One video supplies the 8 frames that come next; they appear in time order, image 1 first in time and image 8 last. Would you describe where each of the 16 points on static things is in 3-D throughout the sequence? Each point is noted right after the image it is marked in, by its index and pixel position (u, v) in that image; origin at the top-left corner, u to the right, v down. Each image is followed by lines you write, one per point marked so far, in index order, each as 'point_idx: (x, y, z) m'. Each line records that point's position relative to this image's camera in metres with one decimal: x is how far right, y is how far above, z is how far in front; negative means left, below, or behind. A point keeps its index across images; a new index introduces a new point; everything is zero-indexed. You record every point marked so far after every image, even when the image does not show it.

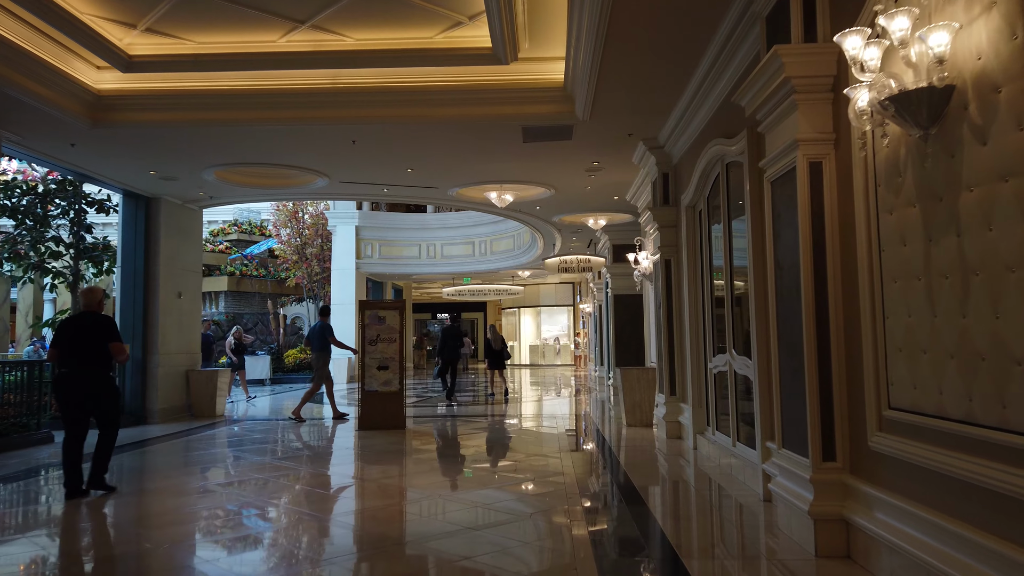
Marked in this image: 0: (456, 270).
0: (-1.4, +0.5, +19.0) m
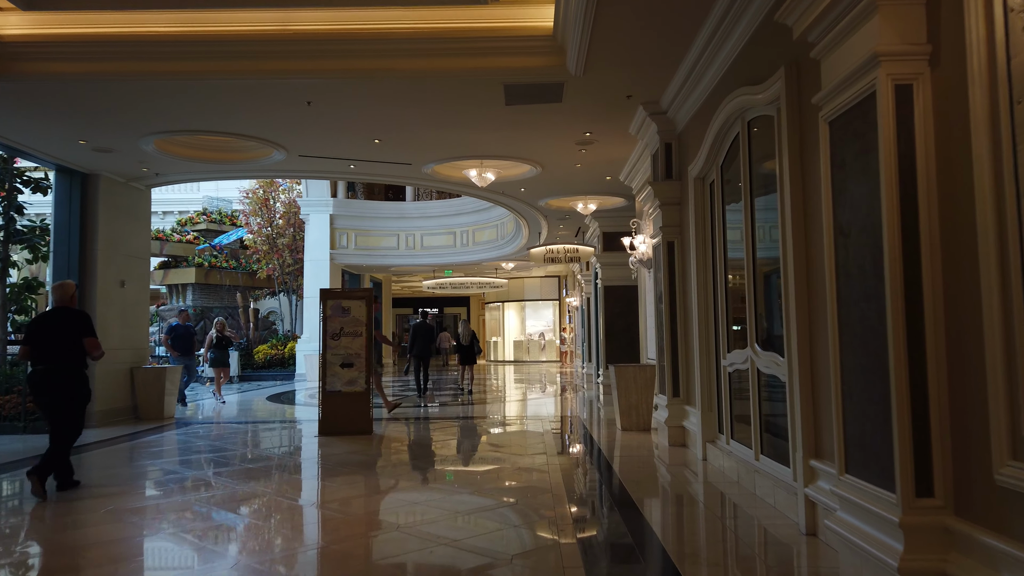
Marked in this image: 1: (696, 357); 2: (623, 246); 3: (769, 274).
0: (-1.8, +0.7, +18.0) m
1: (+1.4, -0.6, +5.5) m
2: (+1.7, +0.6, +11.2) m
3: (+1.4, +0.1, +4.1) m
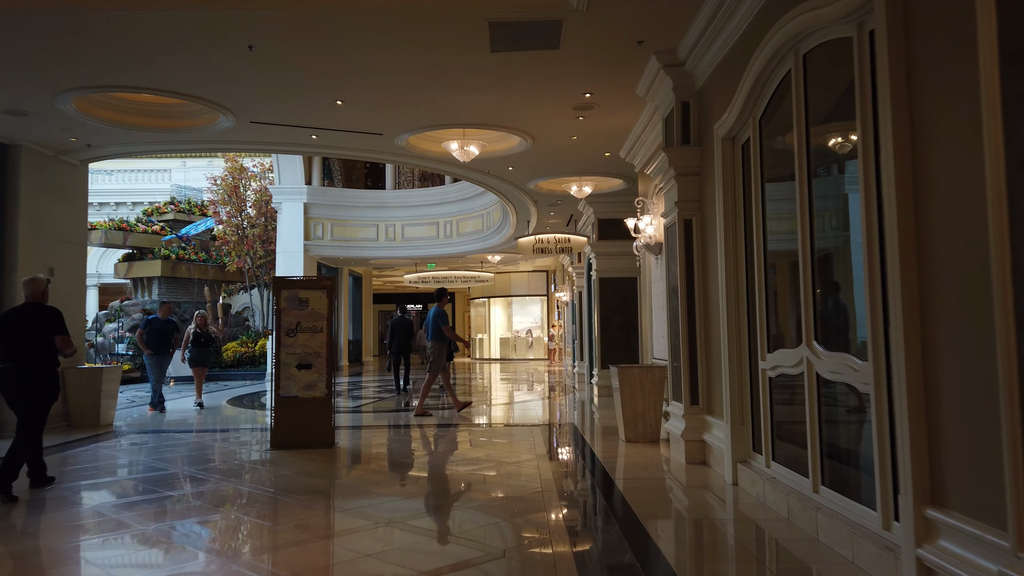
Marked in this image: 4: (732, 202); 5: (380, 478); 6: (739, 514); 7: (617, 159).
0: (-2.1, +0.8, +17.0) m
1: (+1.3, -0.5, +4.5) m
2: (+1.5, +0.7, +10.2) m
3: (+1.4, +0.2, +3.2) m
4: (+1.3, +0.4, +4.4) m
5: (-0.9, -1.3, +5.2) m
6: (+1.1, -1.1, +3.8) m
7: (+1.1, +1.4, +7.8) m
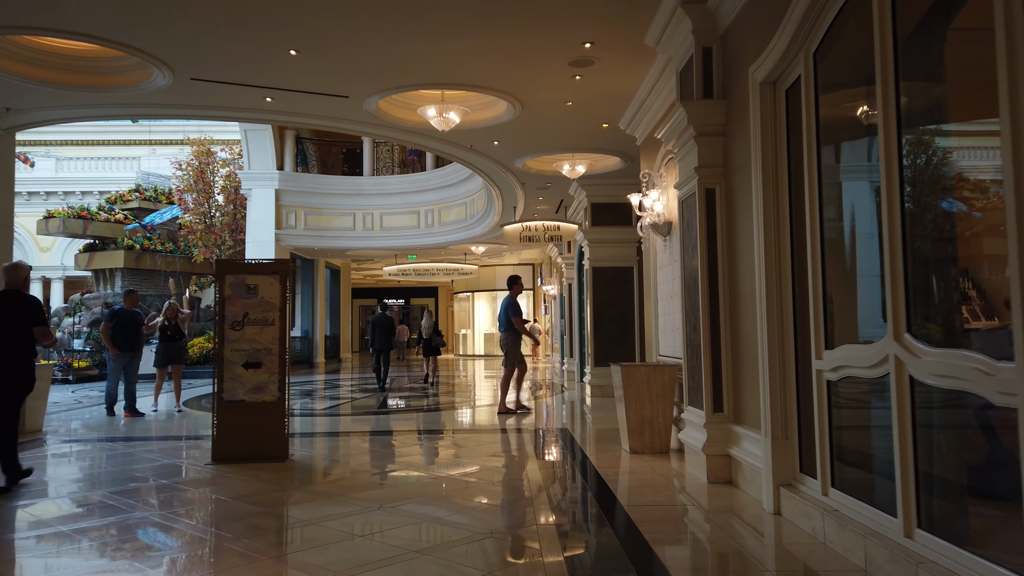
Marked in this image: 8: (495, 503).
0: (-2.5, +1.0, +16.0) m
1: (+1.2, -0.4, +3.7) m
2: (+1.3, +0.9, +9.3) m
3: (+1.3, +0.2, +2.3) m
4: (+1.2, +0.5, +3.5) m
5: (-1.0, -1.2, +4.3) m
6: (+1.1, -1.1, +2.9) m
7: (+1.0, +1.5, +7.0) m
8: (-0.1, -1.2, +4.1) m
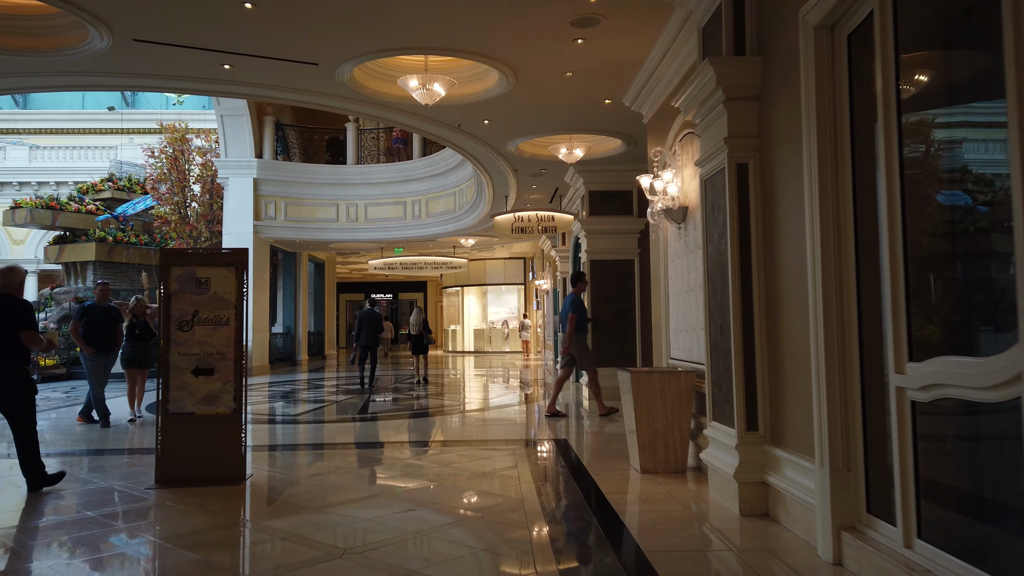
0: (-2.7, +1.1, +15.3) m
1: (+1.2, -0.4, +3.0) m
2: (+1.2, +0.9, +8.6) m
3: (+1.3, +0.3, +1.6) m
4: (+1.2, +0.6, +2.8) m
5: (-1.0, -1.2, +3.6) m
6: (+1.1, -1.0, +2.3) m
7: (+0.9, +1.5, +6.3) m
8: (-0.1, -1.2, +3.4) m
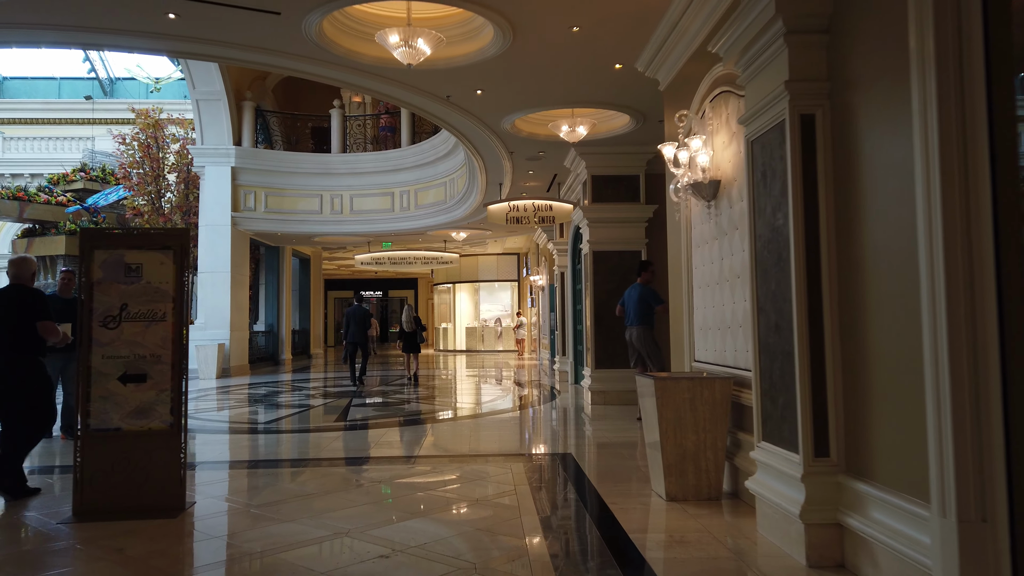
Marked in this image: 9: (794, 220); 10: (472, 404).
0: (-2.8, +1.2, +14.5) m
1: (+1.2, -0.3, +2.3) m
2: (+1.1, +1.0, +7.9) m
3: (+1.3, +0.3, +0.9) m
4: (+1.2, +0.6, +2.1) m
5: (-1.0, -1.1, +2.9) m
6: (+1.1, -1.0, +1.5) m
7: (+0.9, +1.6, +5.5) m
8: (-0.1, -1.1, +2.6) m
9: (+1.0, +0.3, +2.7) m
10: (-0.5, -1.5, +9.5) m
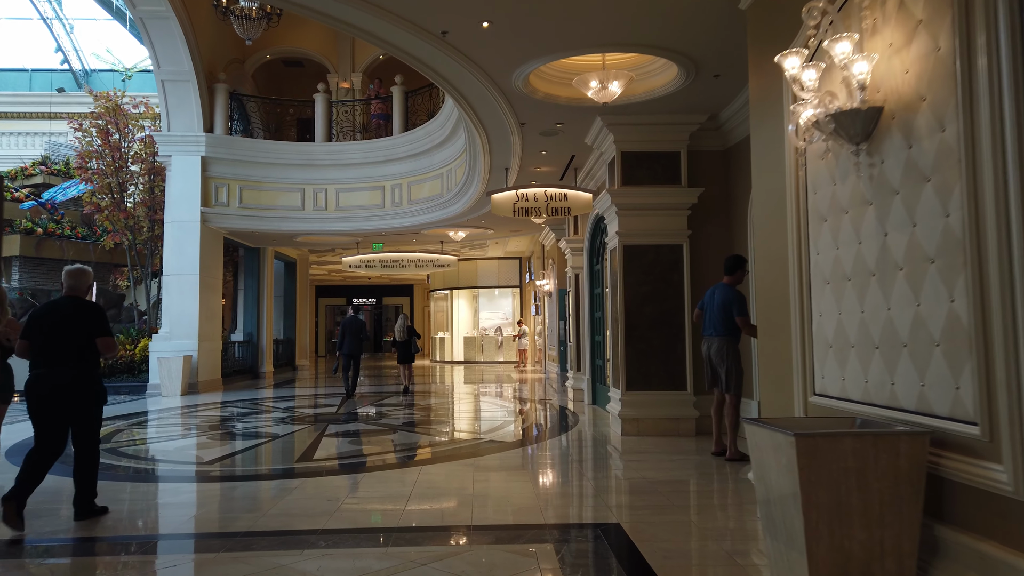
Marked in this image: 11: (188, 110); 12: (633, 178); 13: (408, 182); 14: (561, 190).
0: (-2.7, +1.1, +13.0) m
1: (+1.3, -0.3, +0.7) m
2: (+1.2, +1.0, +6.4) m
3: (+1.5, +0.4, -0.6) m
4: (+1.3, +0.7, +0.6) m
5: (-0.9, -1.1, +1.3) m
6: (+1.2, -0.9, 0.0) m
7: (+1.0, +1.6, +4.0) m
8: (0.0, -1.1, +1.1) m
9: (+1.1, +0.3, +1.2) m
10: (-0.4, -1.5, +8.0) m
11: (-5.2, +2.8, +11.9) m
12: (+1.0, +0.9, +6.4) m
13: (-1.7, +1.8, +12.6) m
14: (+0.5, +1.0, +7.5) m
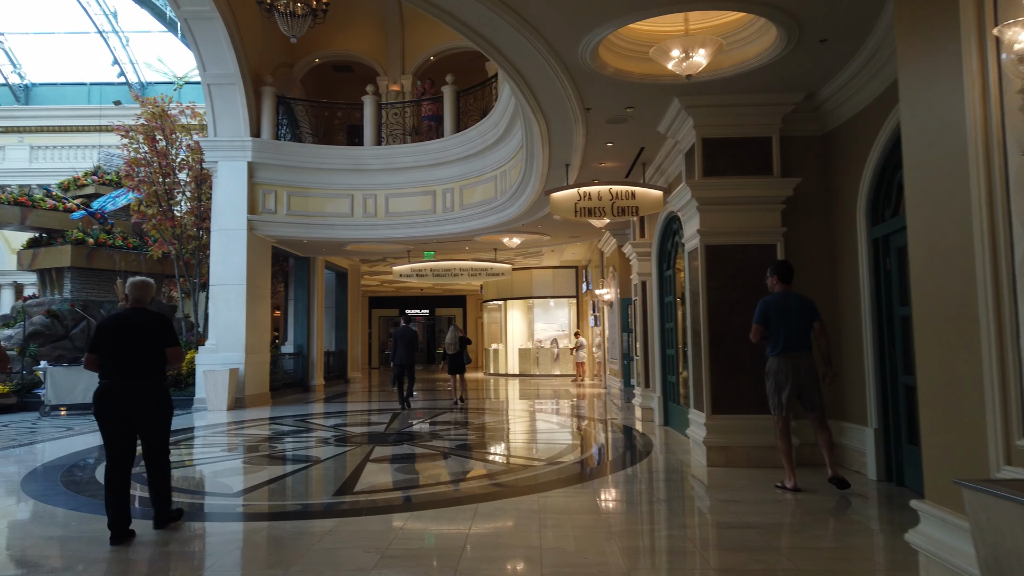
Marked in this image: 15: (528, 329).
0: (-1.7, +0.9, +12.4) m
1: (+1.4, -0.2, -0.1) m
2: (+1.7, +0.9, +5.5) m
3: (+1.4, +0.4, -1.5) m
4: (+1.4, +0.7, -0.3) m
5: (-0.8, -1.1, +0.6) m
6: (+1.2, -0.9, -0.9) m
7: (+1.3, +1.6, +3.2) m
8: (+0.1, -1.1, +0.3) m
9: (+1.3, +0.3, +0.4) m
10: (+0.2, -1.6, +7.2) m
11: (-4.3, +2.7, +11.5) m
12: (+1.5, +0.9, +5.5) m
13: (-0.8, +1.6, +12.0) m
14: (+1.1, +0.9, +6.7) m
15: (+0.4, -1.1, +19.1) m
